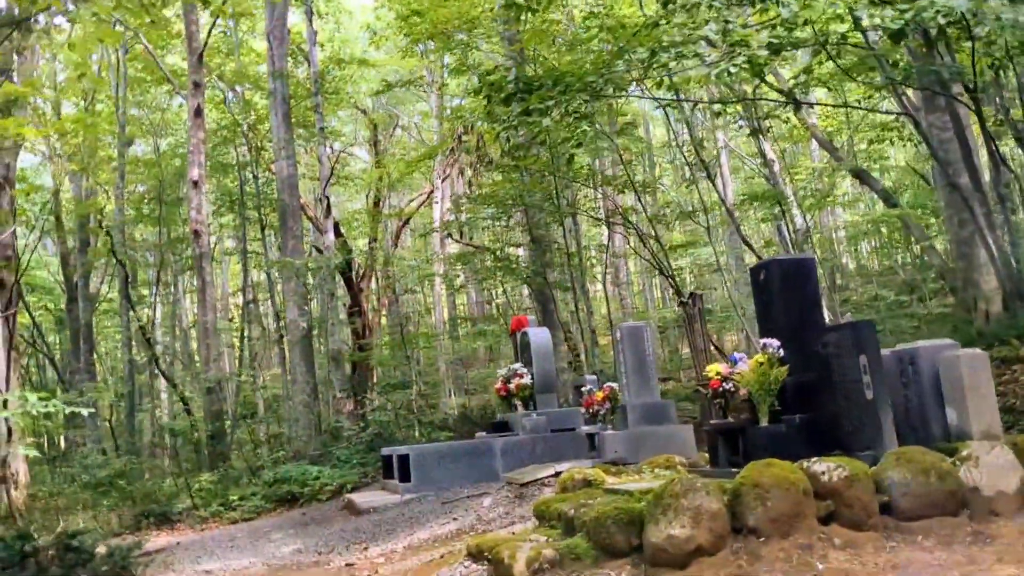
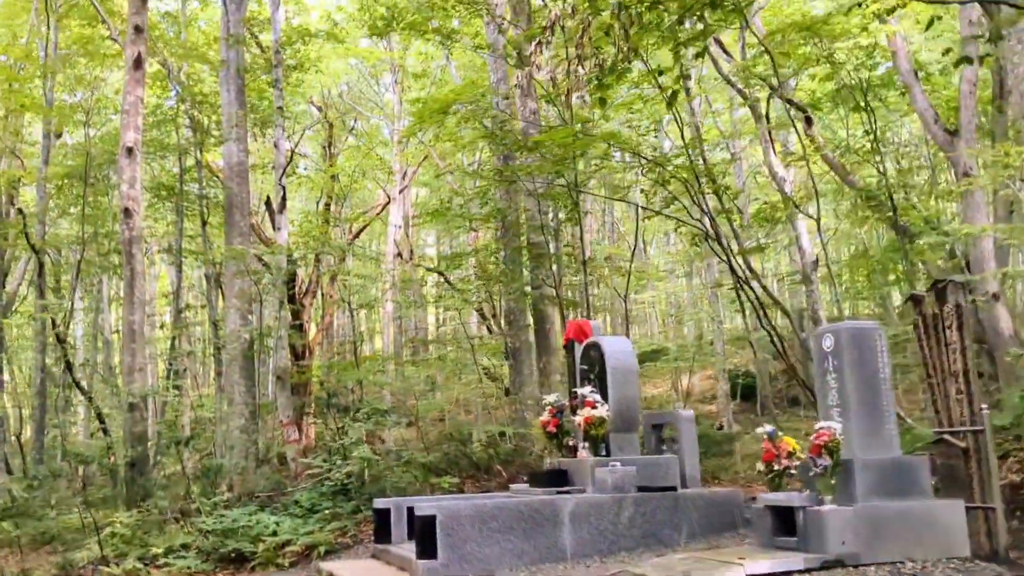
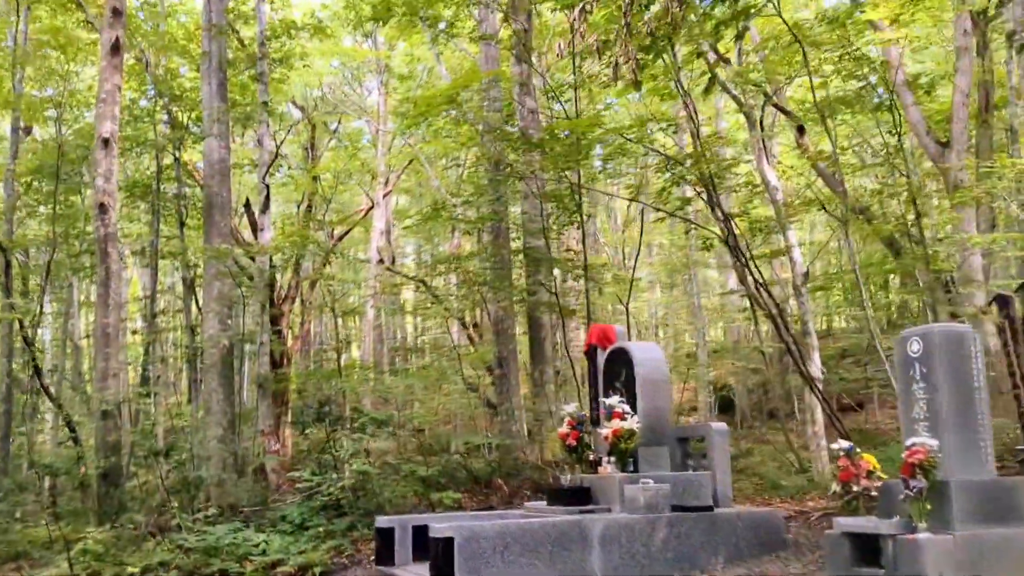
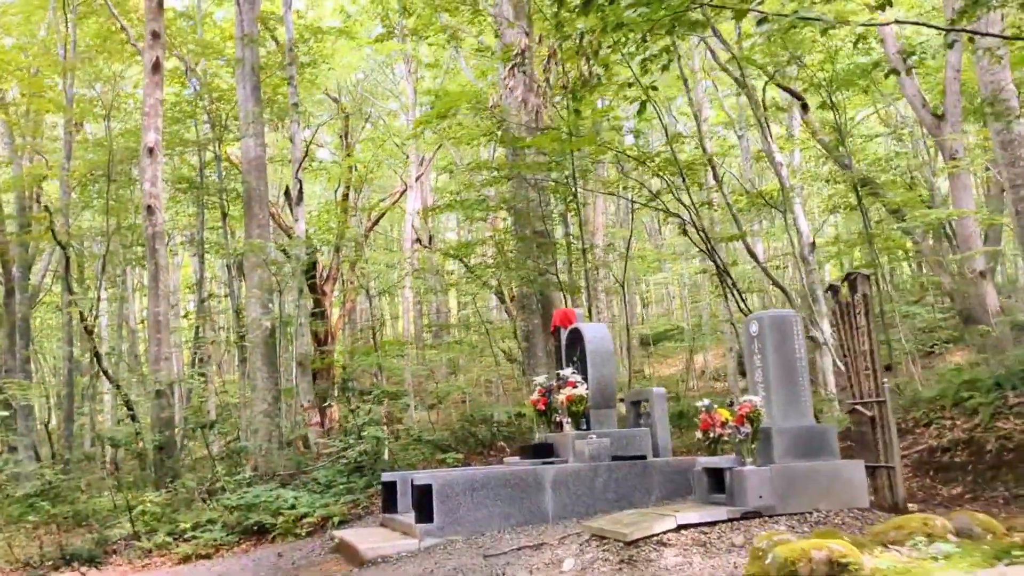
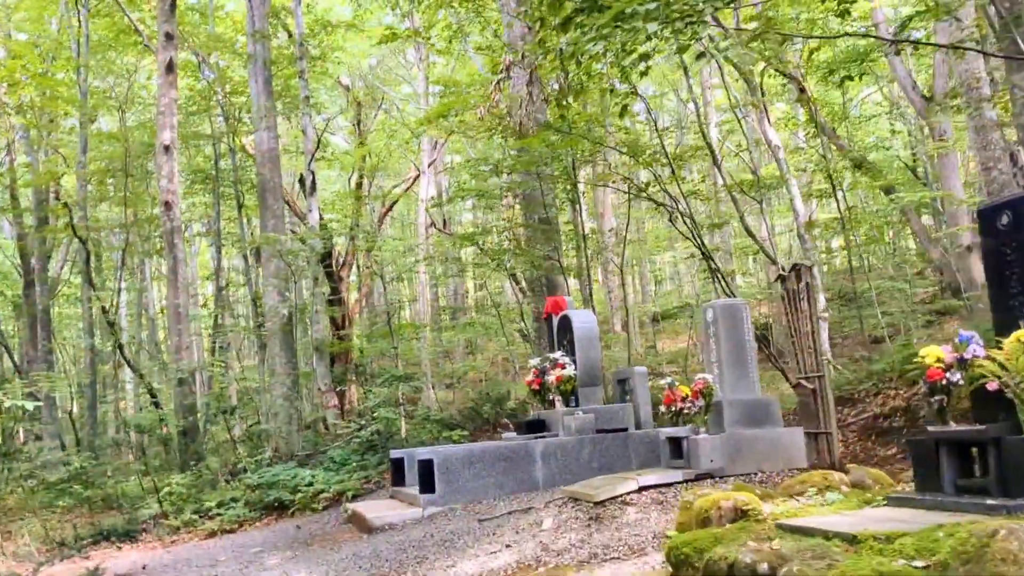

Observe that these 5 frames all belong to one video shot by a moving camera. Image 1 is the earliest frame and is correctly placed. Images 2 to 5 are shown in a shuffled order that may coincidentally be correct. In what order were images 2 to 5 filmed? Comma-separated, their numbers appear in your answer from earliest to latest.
5, 4, 2, 3
